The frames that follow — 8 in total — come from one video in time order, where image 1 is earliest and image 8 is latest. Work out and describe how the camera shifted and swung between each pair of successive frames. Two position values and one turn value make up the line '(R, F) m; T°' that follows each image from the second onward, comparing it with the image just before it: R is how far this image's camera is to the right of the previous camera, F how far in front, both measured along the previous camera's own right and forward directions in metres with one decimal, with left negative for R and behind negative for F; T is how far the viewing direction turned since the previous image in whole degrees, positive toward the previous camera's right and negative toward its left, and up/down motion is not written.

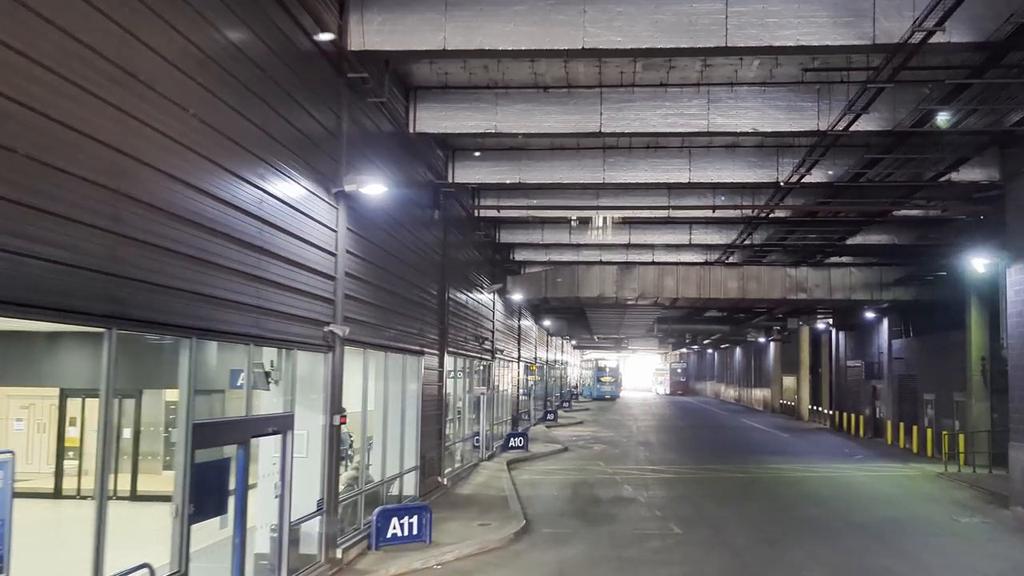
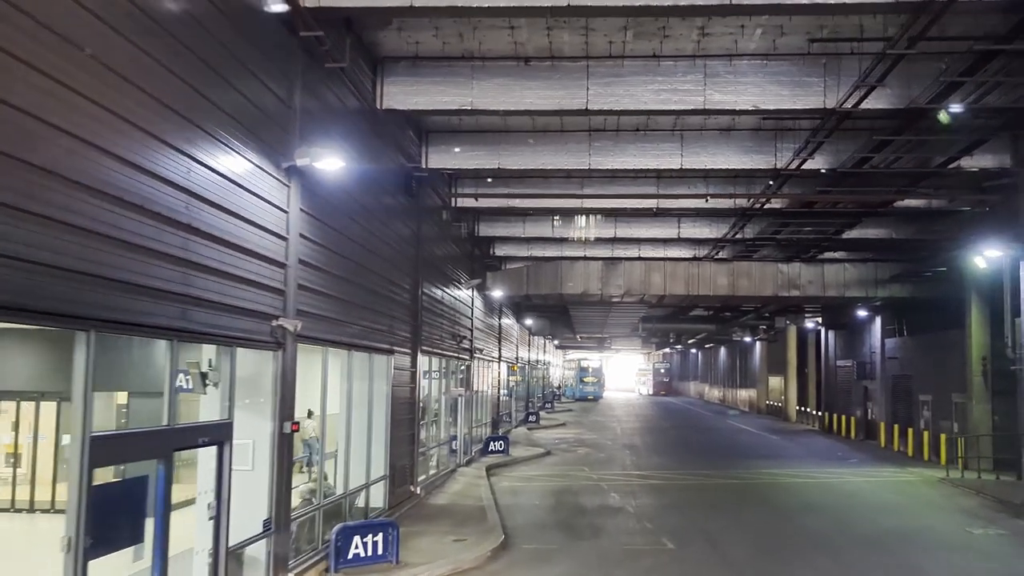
(+0.1, +1.2) m; +1°
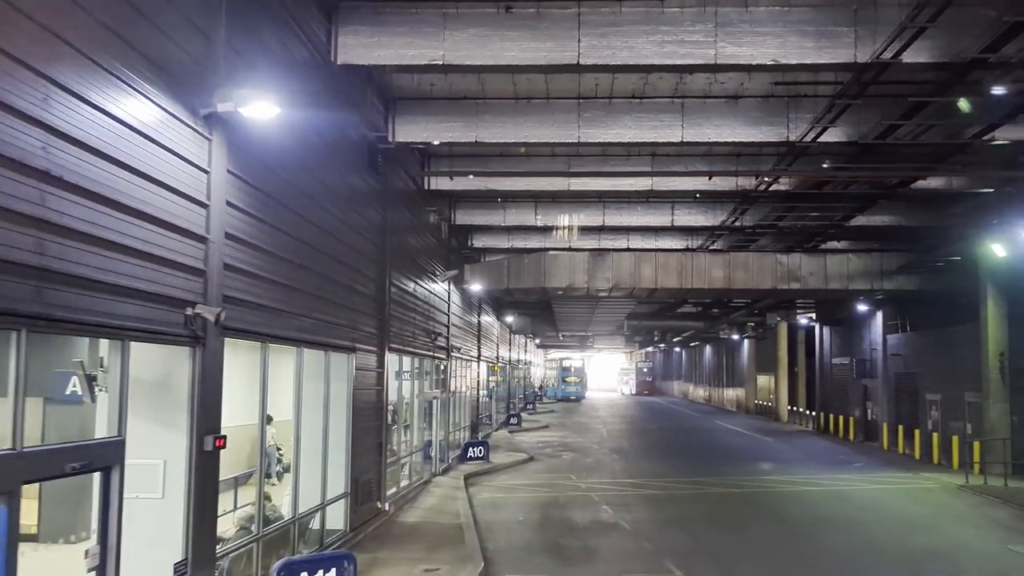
(0.0, +1.8) m; +1°
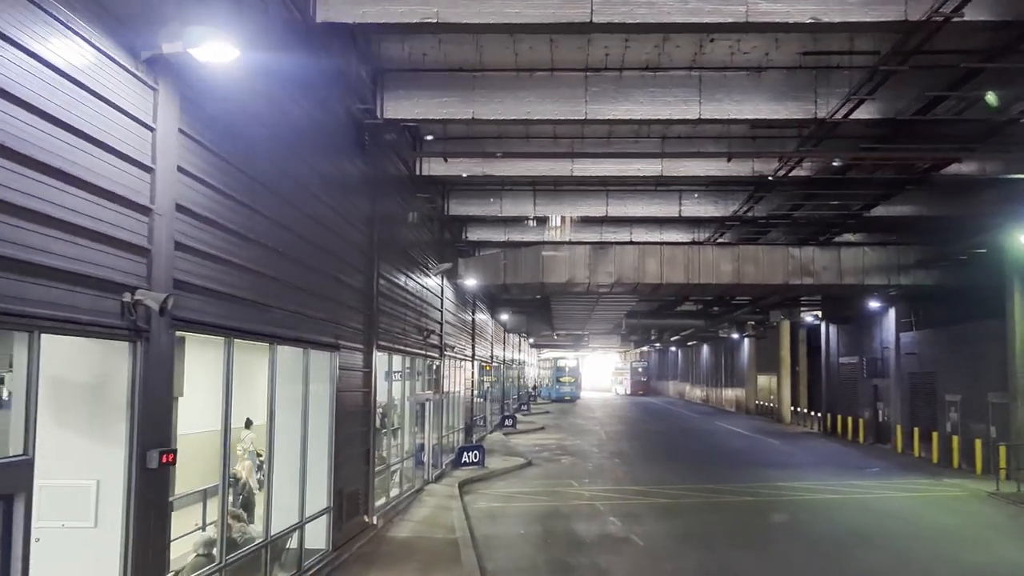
(-0.1, +1.3) m; +1°
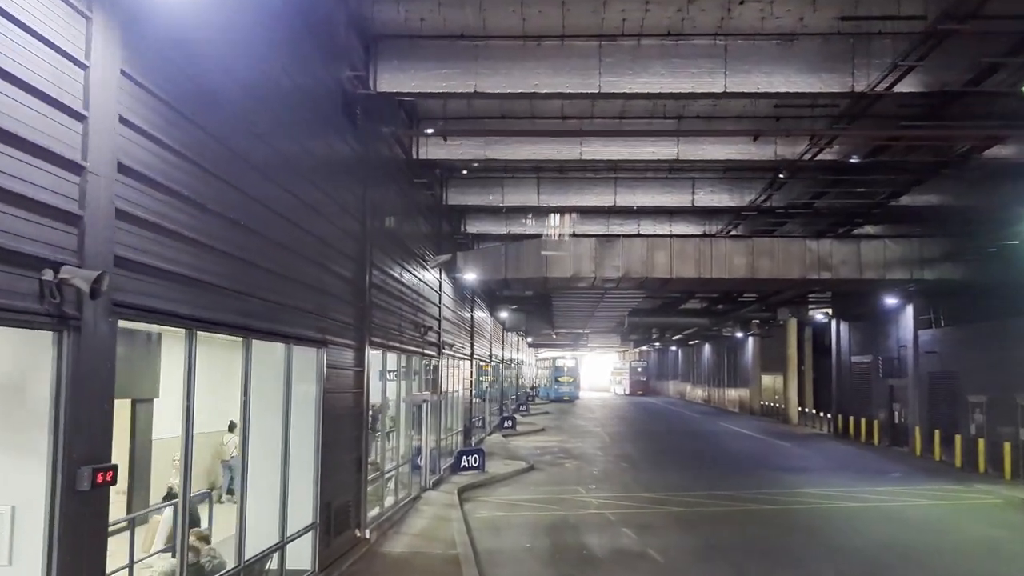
(-0.1, +1.2) m; 0°
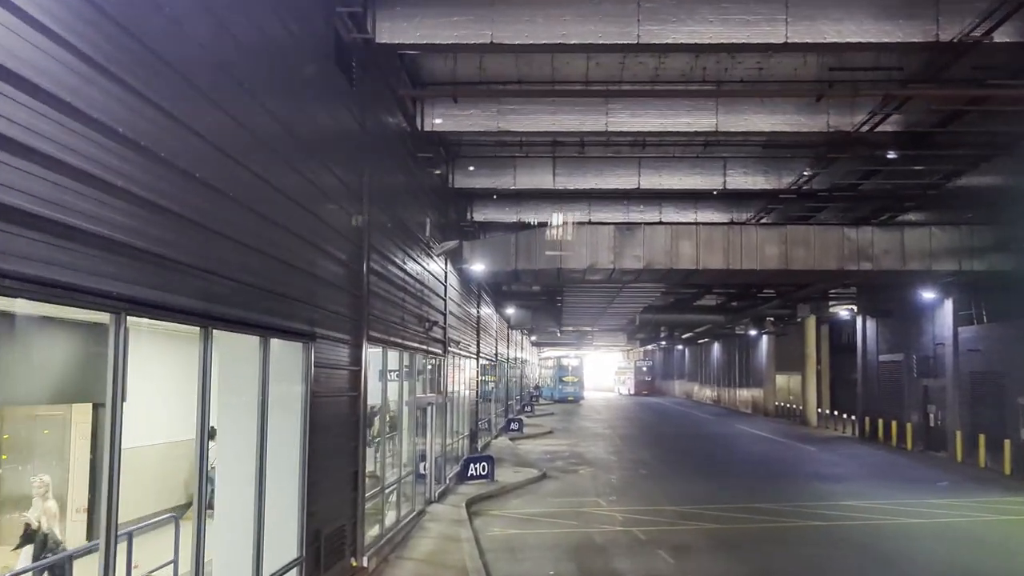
(-0.3, +1.7) m; 0°
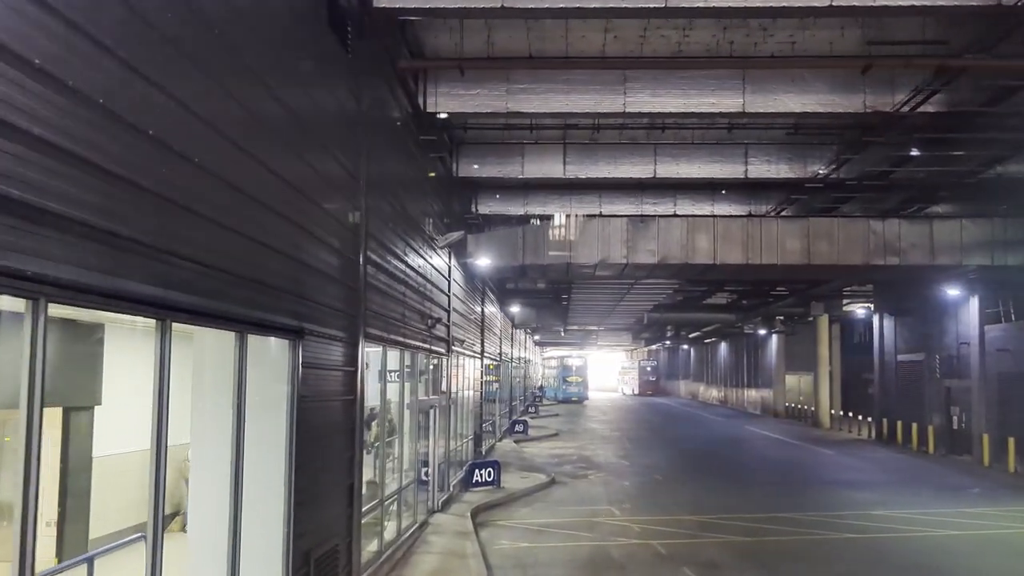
(-0.1, +1.0) m; 0°
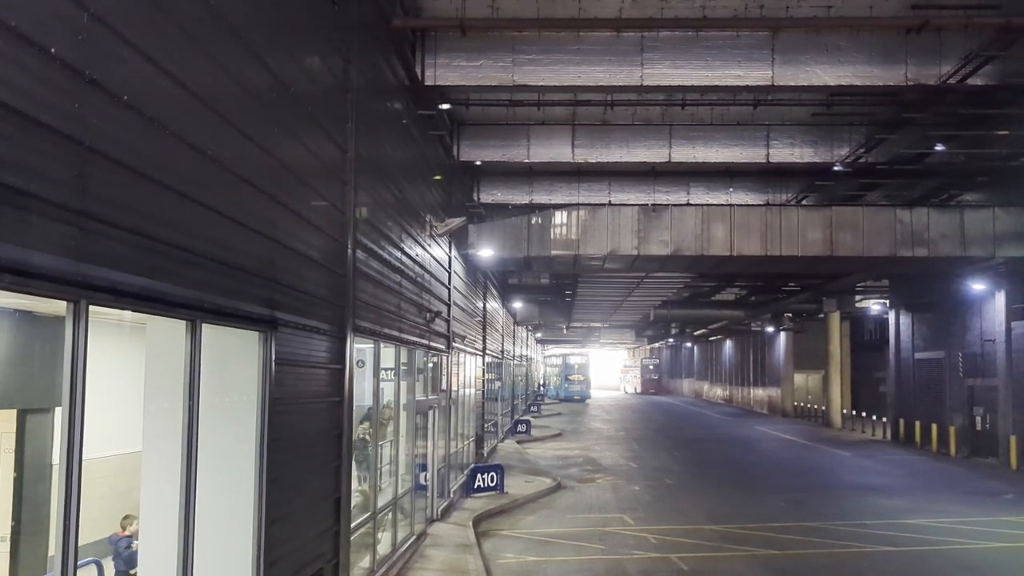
(-0.1, +1.1) m; 0°
